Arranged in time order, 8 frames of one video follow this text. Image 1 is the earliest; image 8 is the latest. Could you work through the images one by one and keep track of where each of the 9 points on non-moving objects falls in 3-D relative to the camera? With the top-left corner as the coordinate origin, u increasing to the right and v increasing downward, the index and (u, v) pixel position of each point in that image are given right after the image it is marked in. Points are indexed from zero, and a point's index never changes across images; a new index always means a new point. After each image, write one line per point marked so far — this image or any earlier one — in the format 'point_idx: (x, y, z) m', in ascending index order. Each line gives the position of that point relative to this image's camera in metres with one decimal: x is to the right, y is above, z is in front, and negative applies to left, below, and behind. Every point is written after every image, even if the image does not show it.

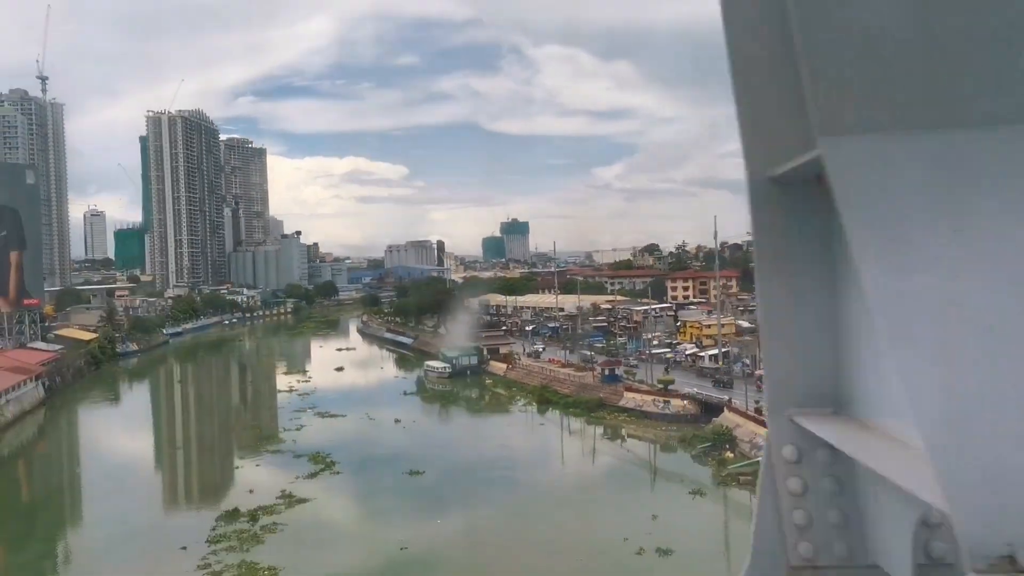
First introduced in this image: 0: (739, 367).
0: (+5.0, -1.7, +14.9) m
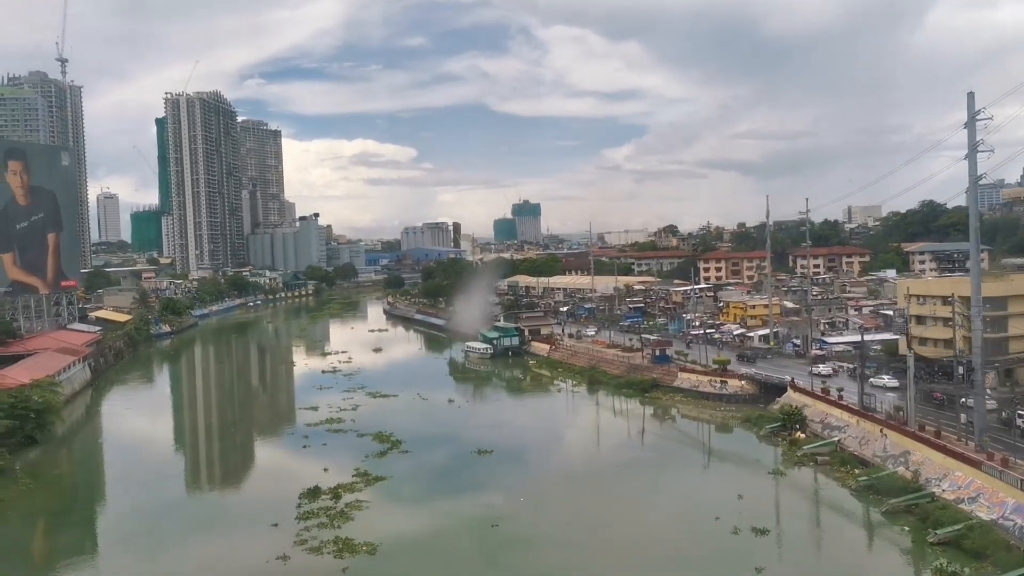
0: (+6.1, -1.3, +14.8) m
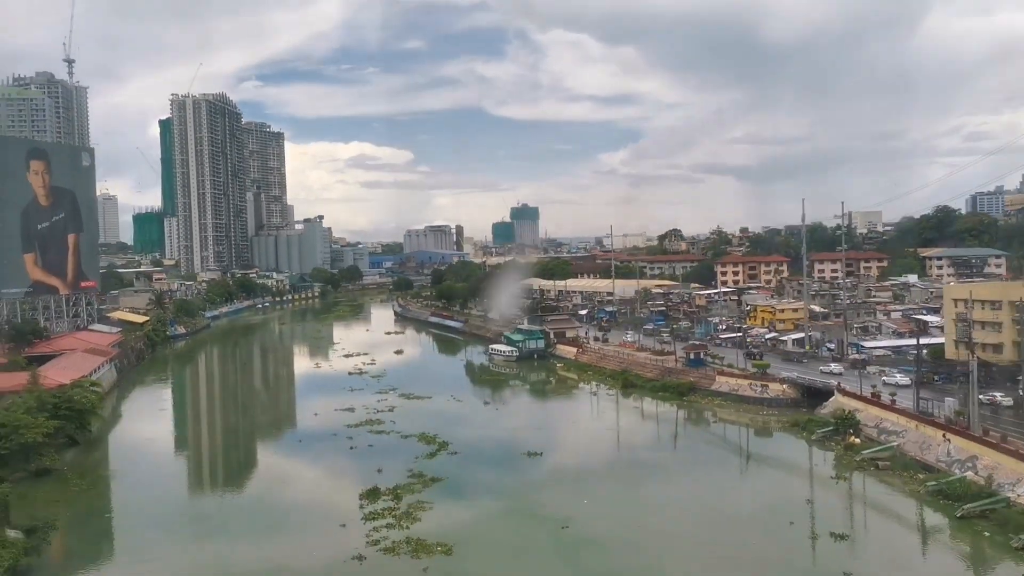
0: (+6.9, -1.4, +14.9) m
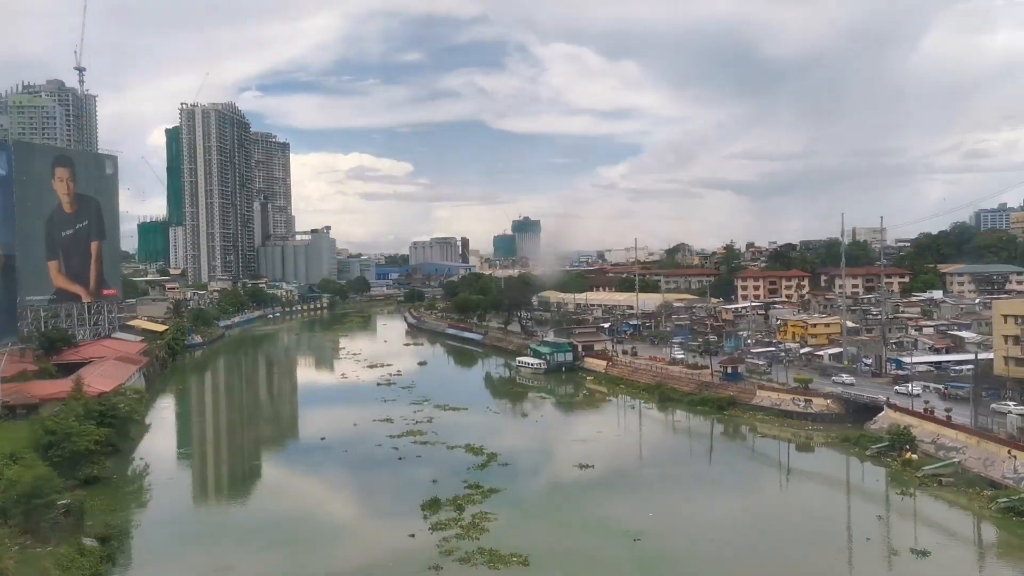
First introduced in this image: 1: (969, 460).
0: (+7.7, -1.7, +14.8) m
1: (+6.2, -2.3, +9.3) m
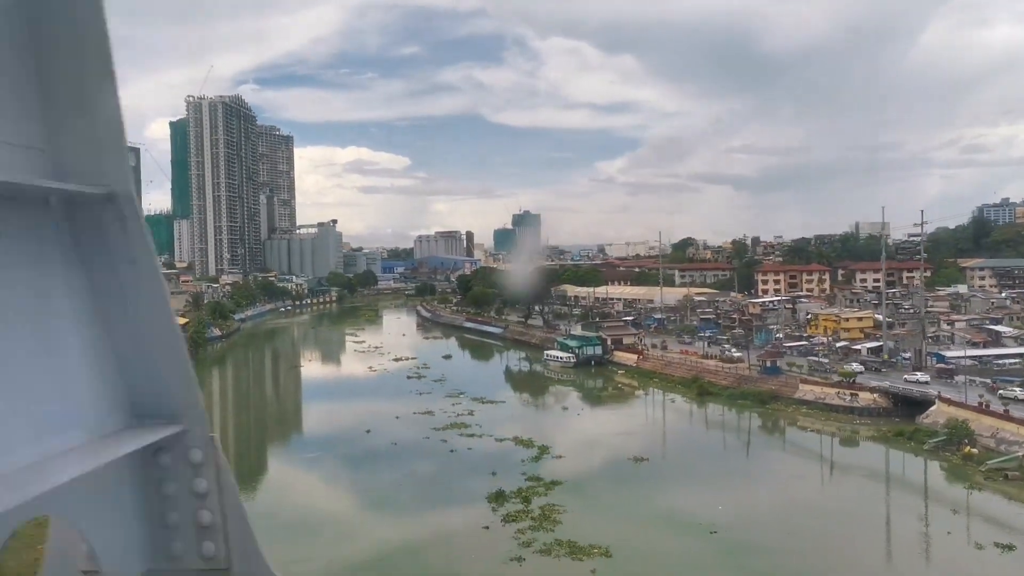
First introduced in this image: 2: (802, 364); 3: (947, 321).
0: (+8.5, -1.6, +14.8) m
1: (+7.1, -2.3, +9.3) m
2: (+6.5, -1.7, +15.4) m
3: (+11.4, -0.8, +17.8) m
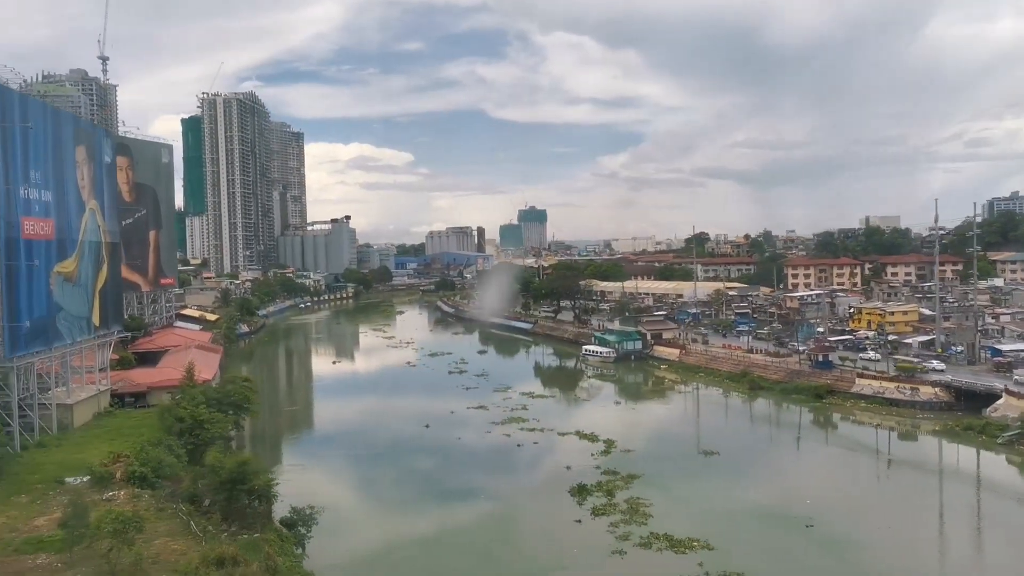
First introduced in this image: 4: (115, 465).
0: (+9.7, -1.4, +14.8) m
1: (+8.2, -2.2, +9.3) m
2: (+7.7, -1.6, +15.3) m
3: (+12.6, -0.7, +17.7) m
4: (-4.9, -2.2, +8.4) m
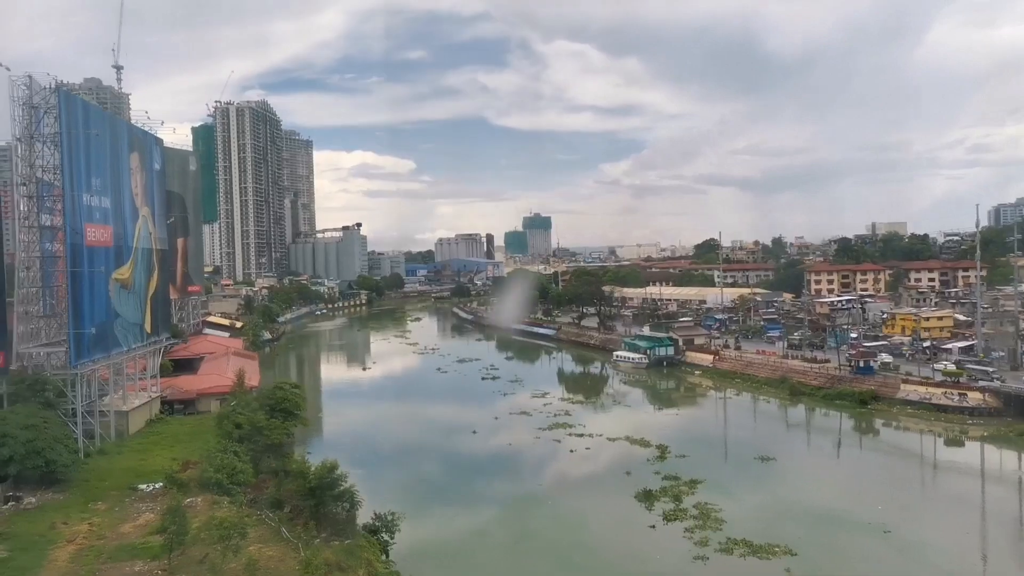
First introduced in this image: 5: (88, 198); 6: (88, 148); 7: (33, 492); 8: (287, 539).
0: (+10.6, -1.6, +14.7) m
1: (+9.0, -2.2, +9.2) m
2: (+8.6, -1.7, +15.3) m
3: (+13.5, -0.8, +17.7) m
4: (-4.0, -2.3, +8.4) m
5: (-6.1, +1.3, +9.8) m
6: (-6.2, +2.0, +9.9) m
7: (-5.6, -2.4, +7.9) m
8: (-2.1, -2.3, +6.3) m
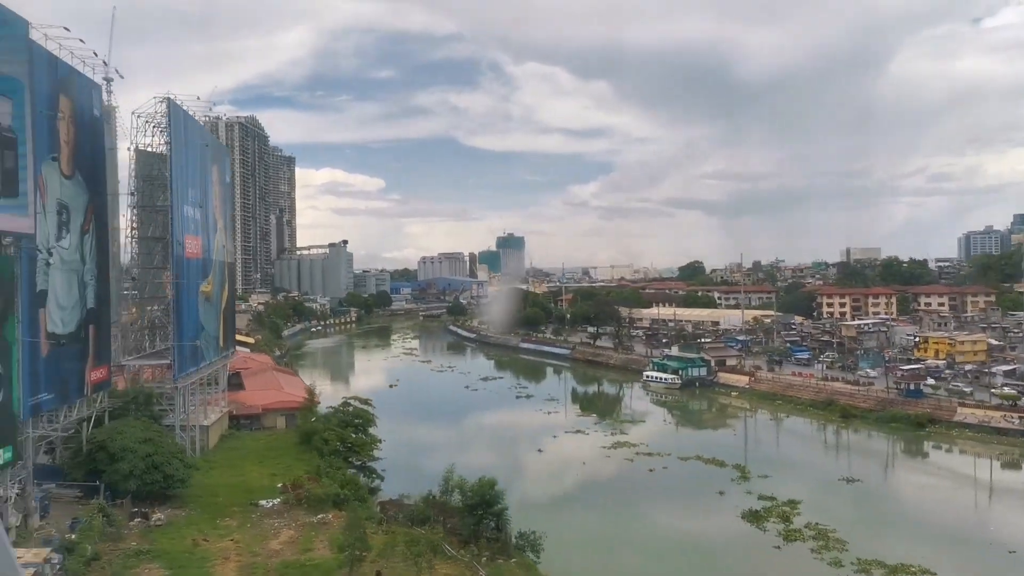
0: (+11.8, -2.1, +15.2) m
1: (+10.4, -2.6, +9.6) m
2: (+9.8, -2.2, +15.6) m
3: (+14.6, -1.5, +18.2) m
4: (-2.6, -2.4, +8.3) m
5: (-4.6, +1.1, +9.6) m
6: (-4.7, +1.9, +9.8) m
7: (-4.1, -2.5, +7.7) m
8: (-0.5, -2.4, +6.2) m
